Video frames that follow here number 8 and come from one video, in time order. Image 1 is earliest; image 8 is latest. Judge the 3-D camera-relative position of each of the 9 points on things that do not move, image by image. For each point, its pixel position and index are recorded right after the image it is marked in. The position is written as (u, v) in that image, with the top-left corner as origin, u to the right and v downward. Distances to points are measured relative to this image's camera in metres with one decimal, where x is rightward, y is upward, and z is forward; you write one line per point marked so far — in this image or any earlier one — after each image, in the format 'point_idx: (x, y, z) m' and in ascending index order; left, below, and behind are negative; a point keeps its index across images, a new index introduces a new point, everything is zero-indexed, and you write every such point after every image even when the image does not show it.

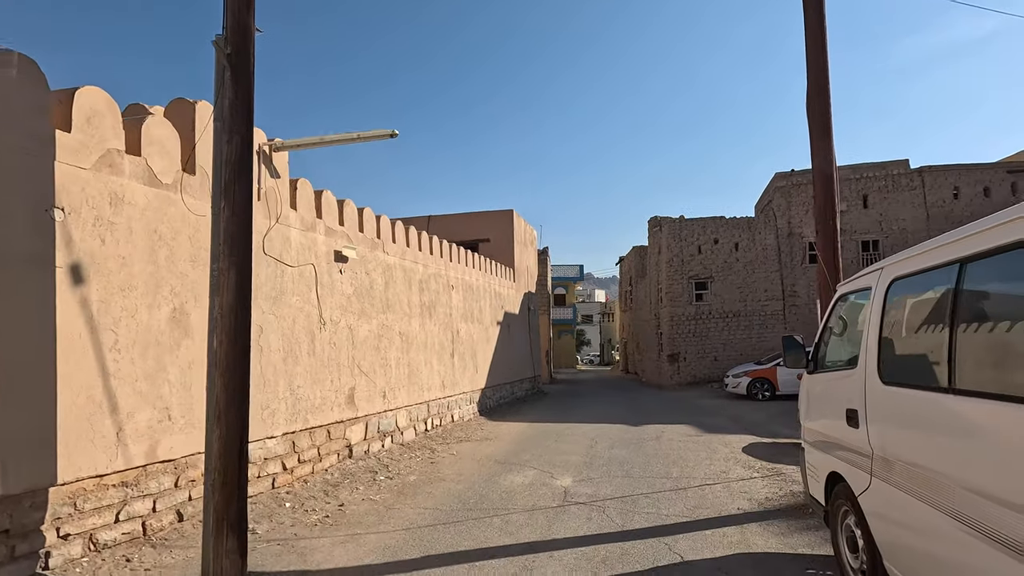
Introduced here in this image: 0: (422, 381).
0: (-1.6, -1.6, +9.4) m
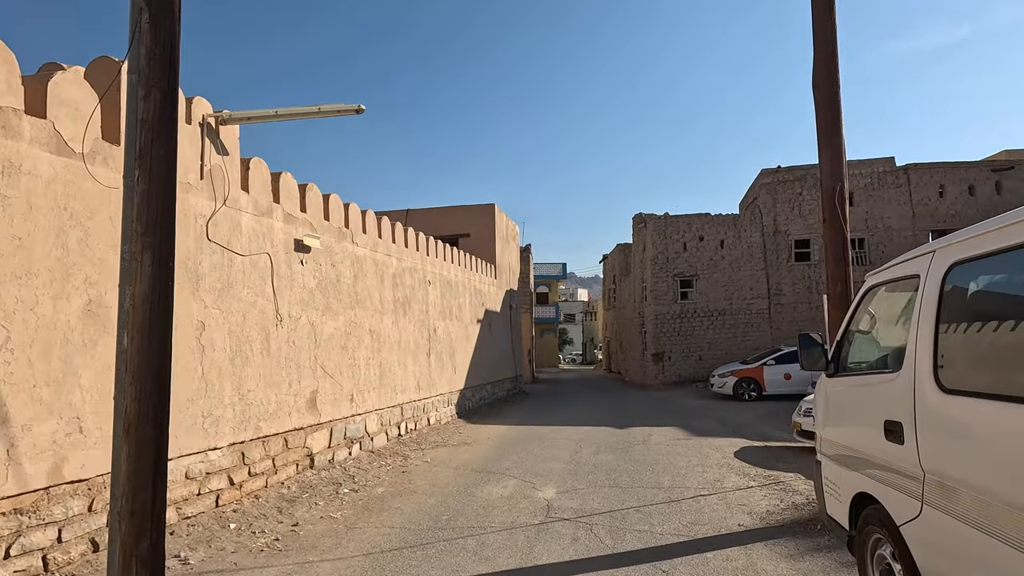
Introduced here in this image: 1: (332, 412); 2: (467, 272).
0: (-1.9, -1.5, +8.7) m
1: (-2.3, -1.6, +6.8) m
2: (-1.1, +0.4, +13.7) m
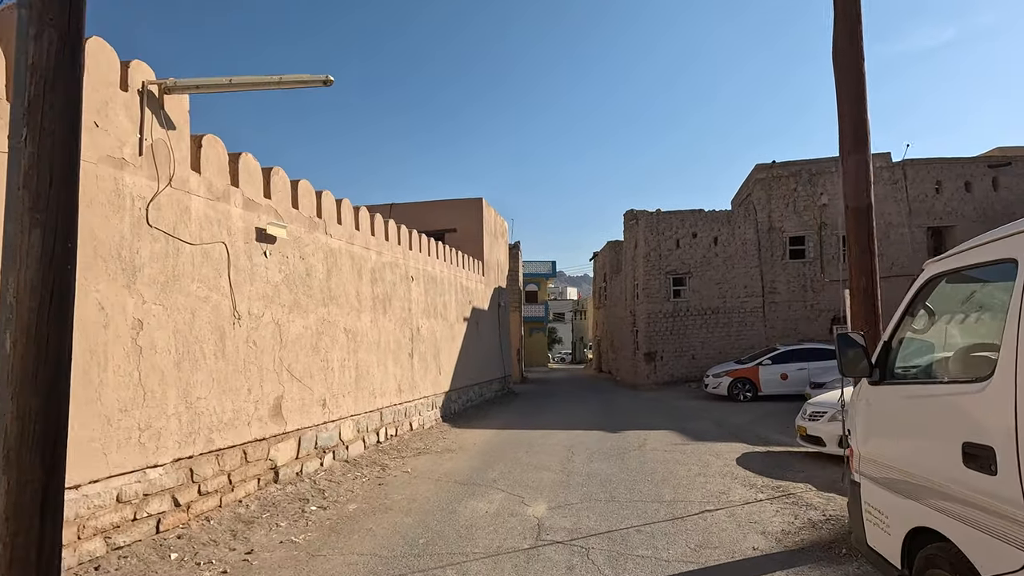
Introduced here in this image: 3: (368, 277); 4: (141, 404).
0: (-2.1, -1.5, +8.1) m
1: (-2.4, -1.5, +6.1) m
2: (-1.4, +0.5, +13.0) m
3: (-2.2, +0.2, +8.2) m
4: (-2.9, -0.9, +4.1) m
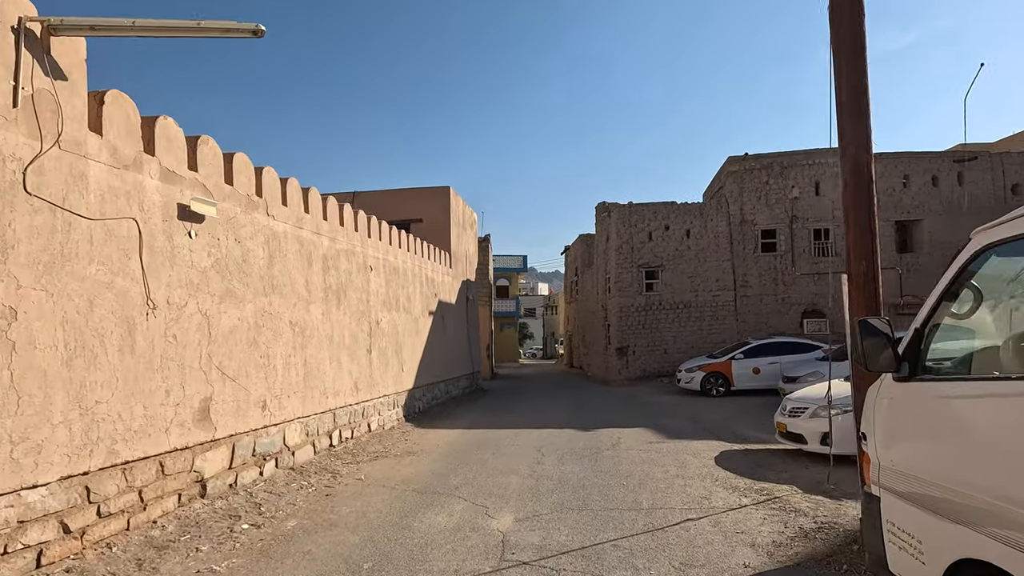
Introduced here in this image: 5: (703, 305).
0: (-2.6, -1.3, +7.4) m
1: (-2.8, -1.4, +5.4) m
2: (-2.2, +0.7, +12.3) m
3: (-2.7, +0.3, +7.5) m
4: (-3.1, -0.8, +3.3) m
5: (+6.5, -0.6, +18.2) m
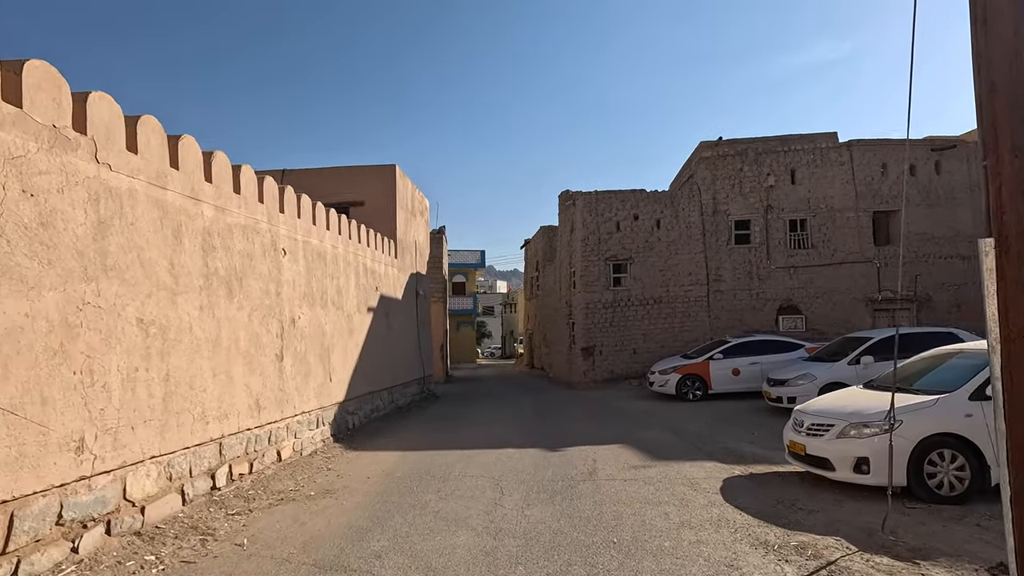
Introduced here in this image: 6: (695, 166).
0: (-3.1, -1.2, +5.4) m
1: (-3.2, -1.2, +3.4) m
2: (-3.1, +0.8, +10.4) m
3: (-3.2, +0.5, +5.5) m
4: (-3.3, -0.6, +1.3) m
5: (+5.1, -0.4, +16.9) m
6: (+6.0, +4.0, +17.6) m
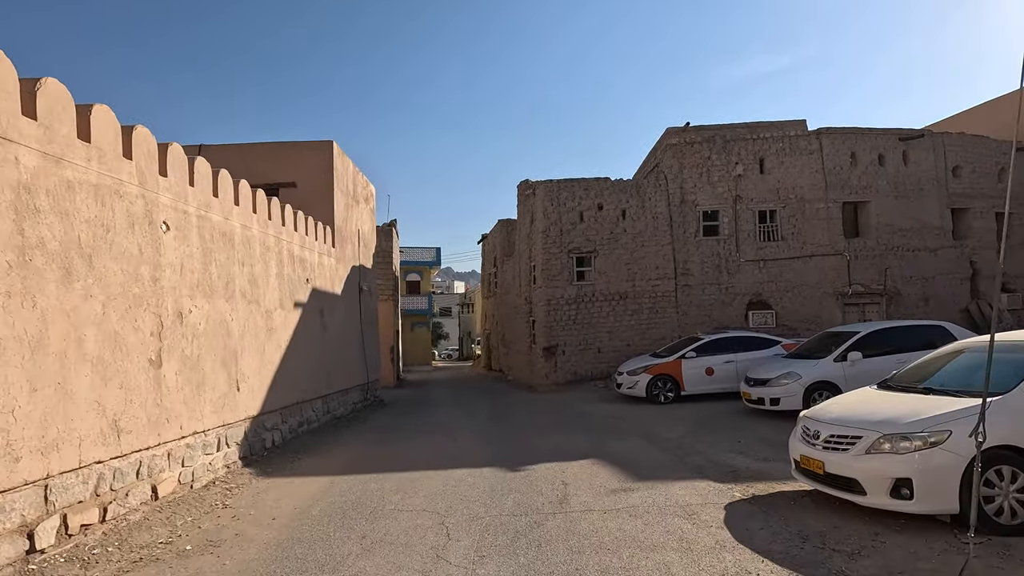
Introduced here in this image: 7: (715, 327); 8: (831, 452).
0: (-3.5, -1.0, +3.7) m
1: (-3.4, -1.1, +1.7) m
2: (-3.9, +1.0, +8.7) m
3: (-3.6, +0.6, +3.8) m
4: (-3.4, -0.5, -0.3) m
5: (+3.8, -0.3, +15.8) m
6: (+4.6, +4.2, +16.6) m
7: (+6.0, -1.1, +15.8) m
8: (+3.0, -1.5, +4.9) m
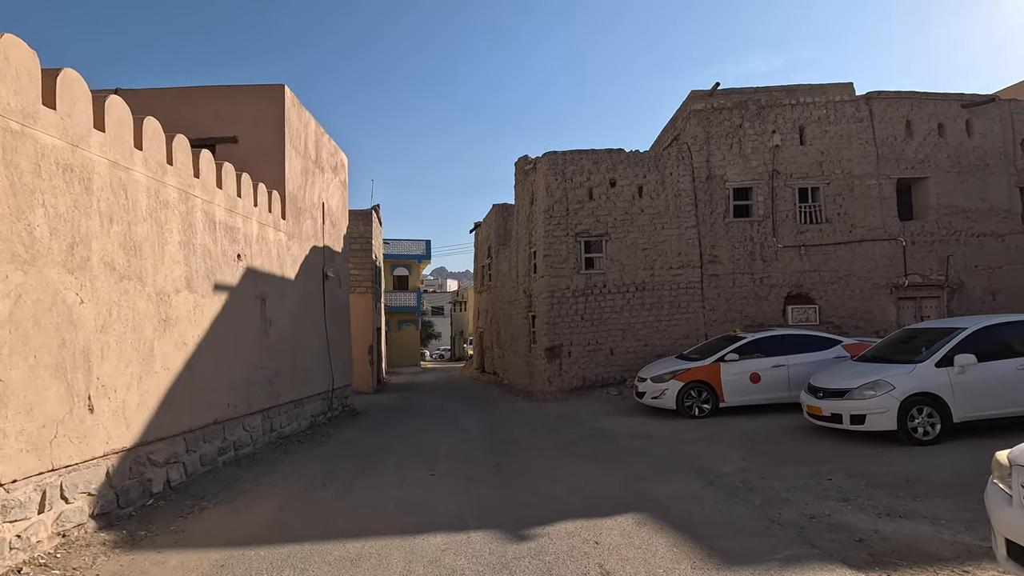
0: (-3.4, -0.7, +1.3) m
1: (-3.3, -0.8, -0.7) m
2: (-3.8, +1.3, +6.2) m
3: (-3.6, +0.9, +1.3) m
4: (-3.3, -0.2, -2.8) m
5: (+3.8, 0.0, +13.5) m
6: (+4.6, +4.5, +14.3) m
7: (+5.9, -0.9, +13.4) m
8: (+3.0, -1.2, +2.5) m
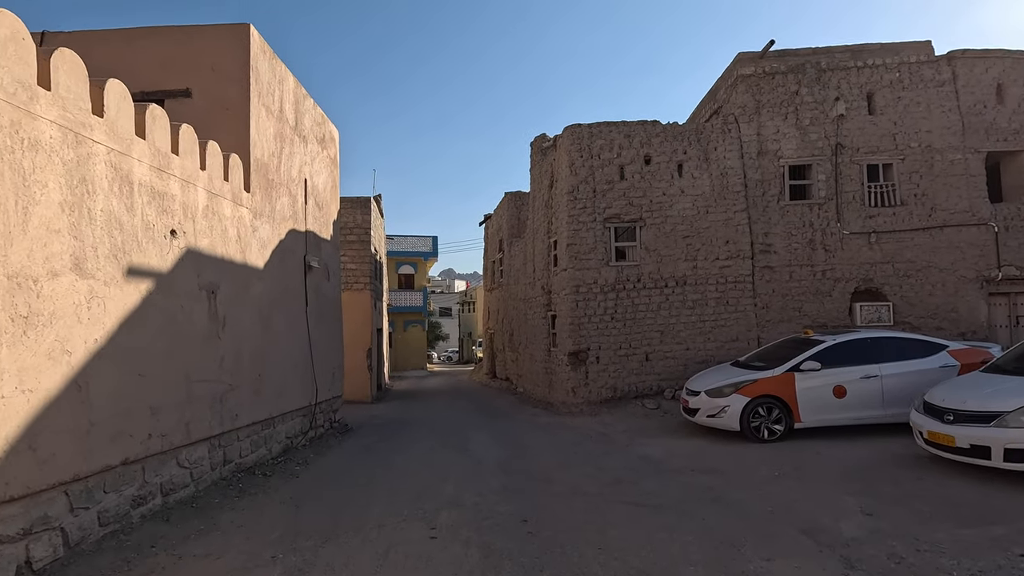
0: (-3.2, -0.6, -0.6) m
1: (-3.1, -0.6, -2.6) m
2: (-3.6, +1.4, +4.3) m
3: (-3.3, +1.1, -0.5) m
4: (-3.1, 0.0, -4.7) m
5: (+4.1, +0.1, +11.5) m
6: (+5.0, +4.6, +12.3) m
7: (+6.3, -0.8, +11.4) m
8: (+3.2, -1.1, +0.5) m
